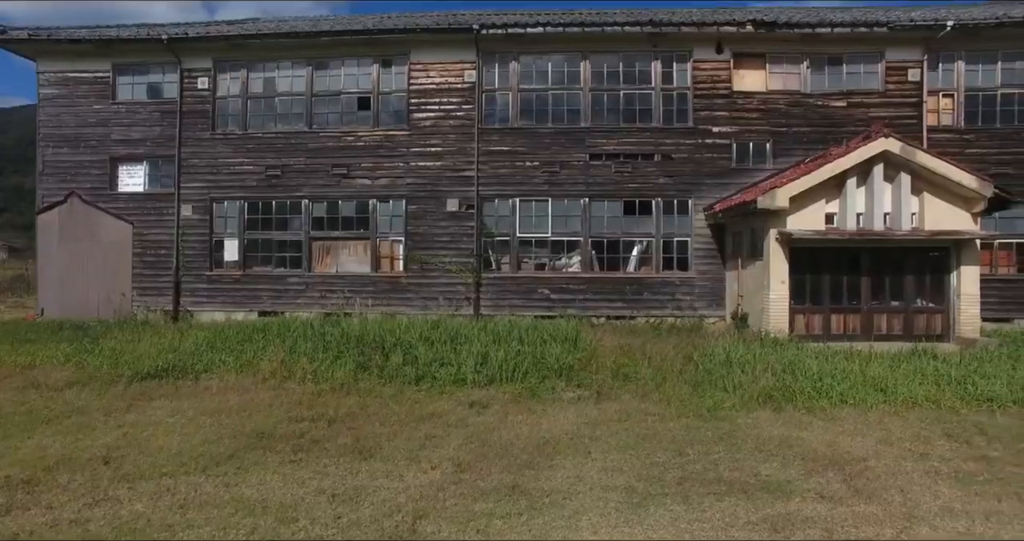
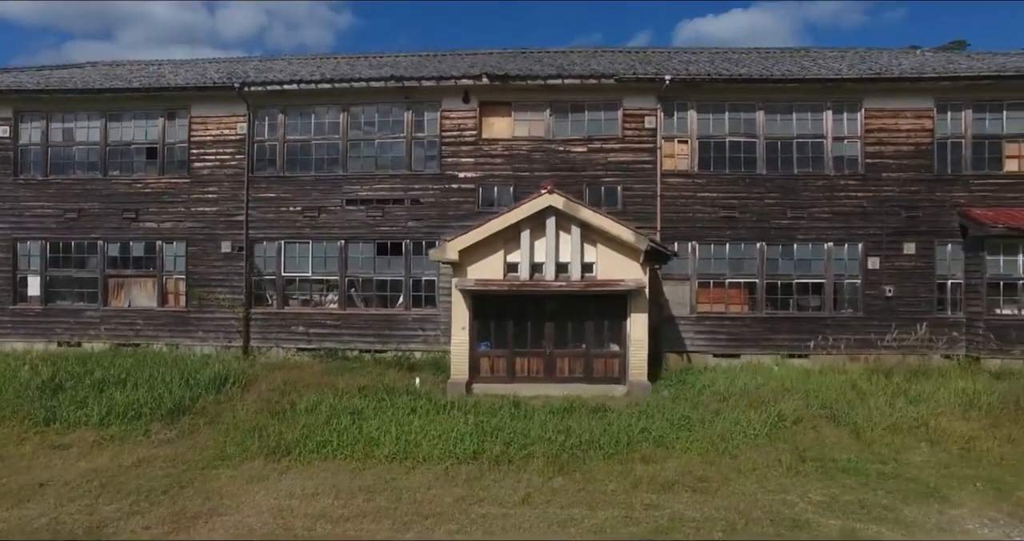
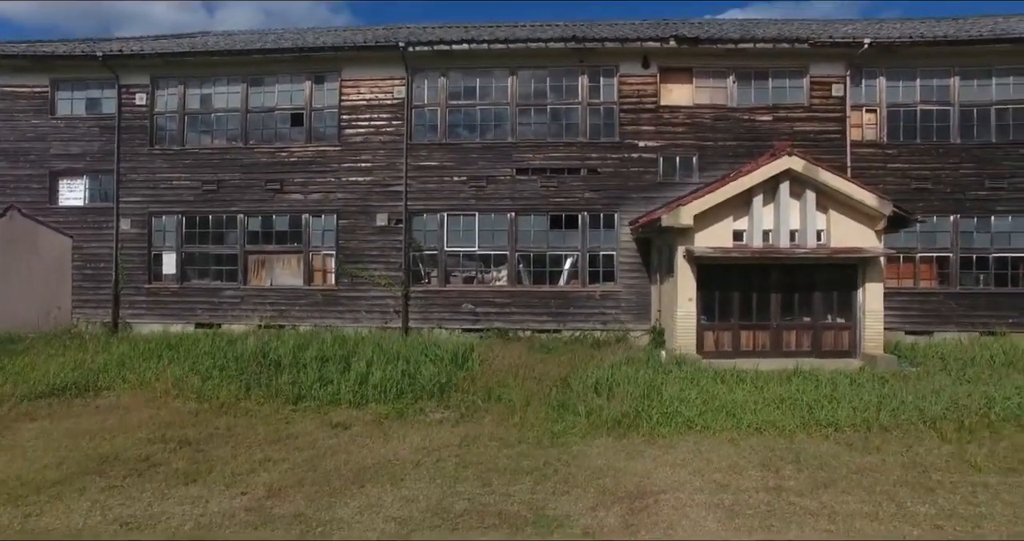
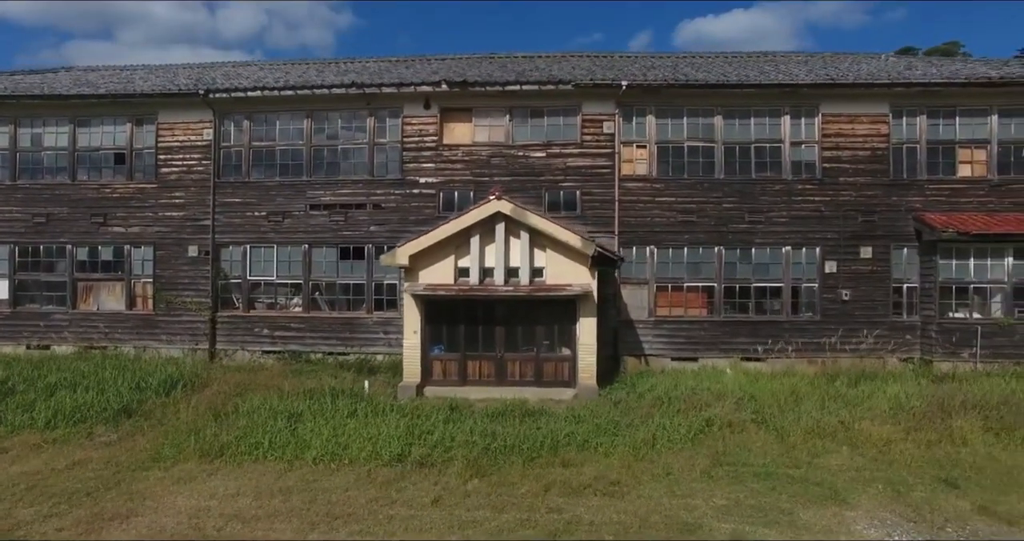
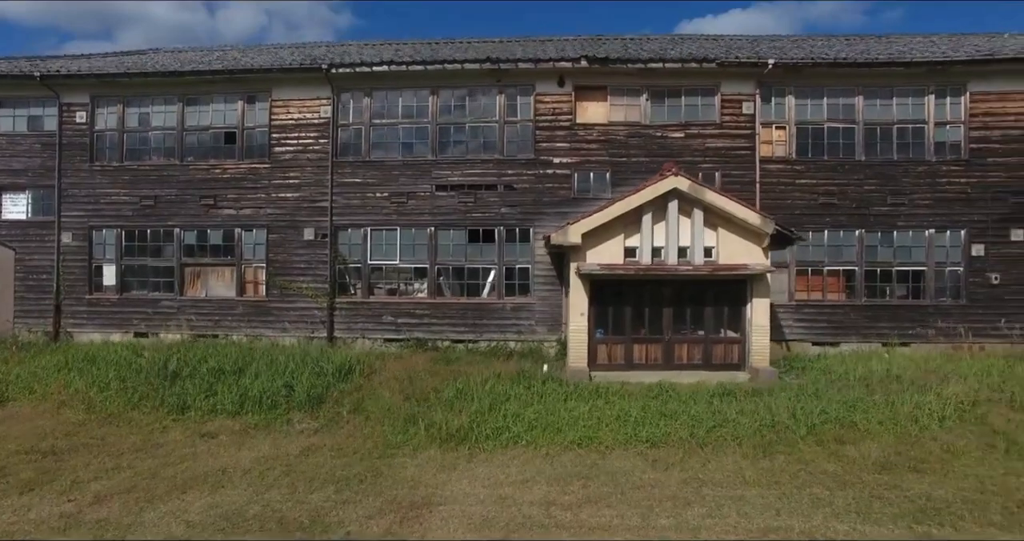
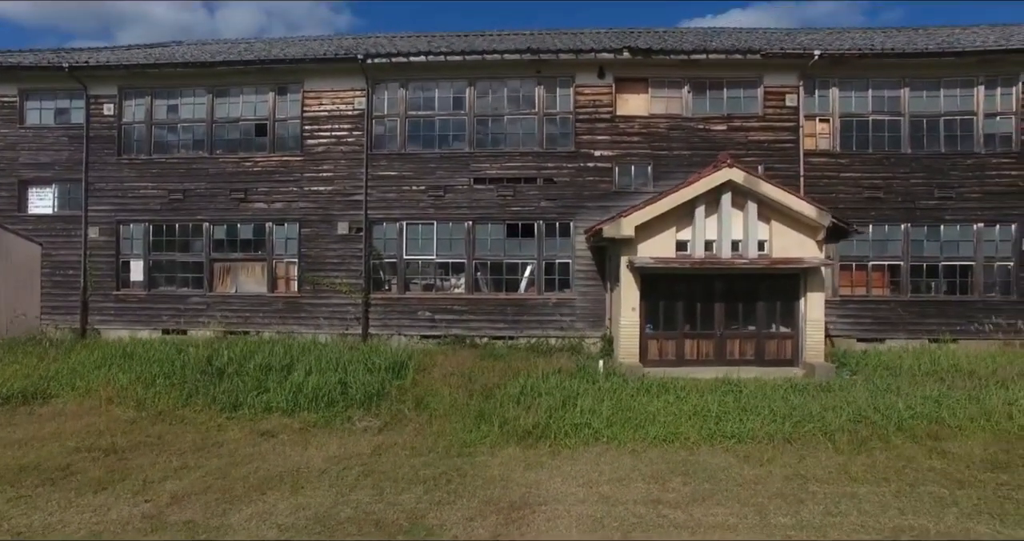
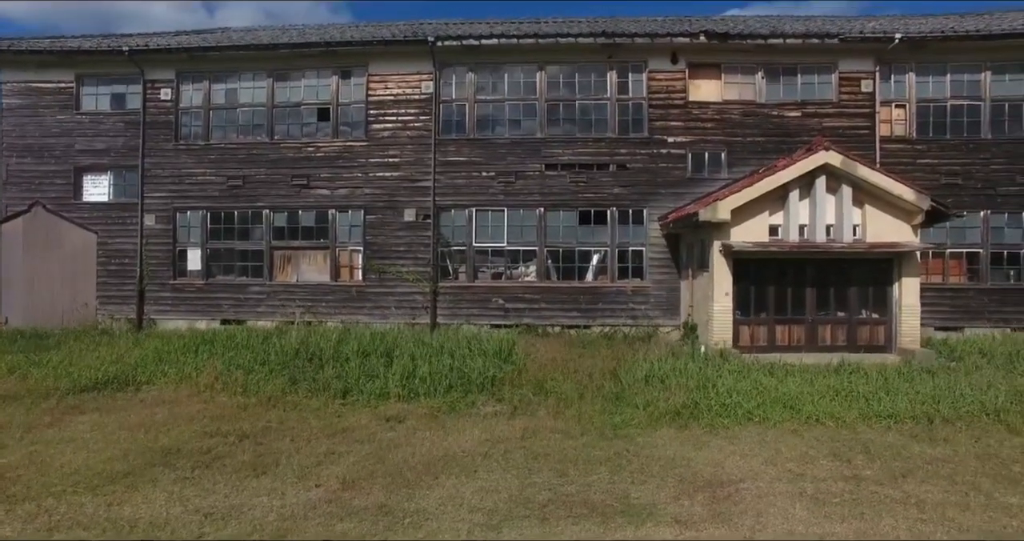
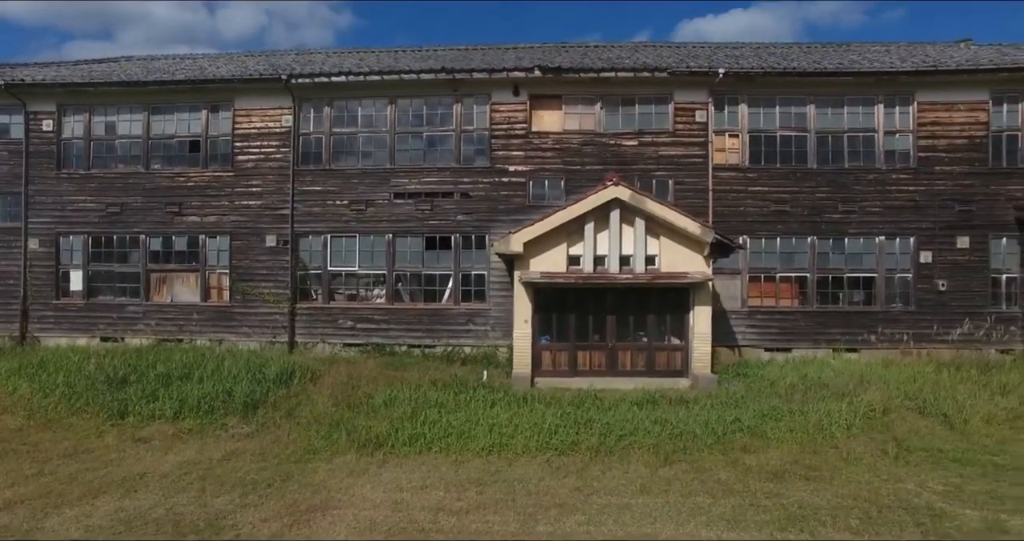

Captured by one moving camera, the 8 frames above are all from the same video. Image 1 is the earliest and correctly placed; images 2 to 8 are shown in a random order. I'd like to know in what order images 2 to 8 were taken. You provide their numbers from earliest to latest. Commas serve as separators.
7, 3, 6, 5, 8, 2, 4
